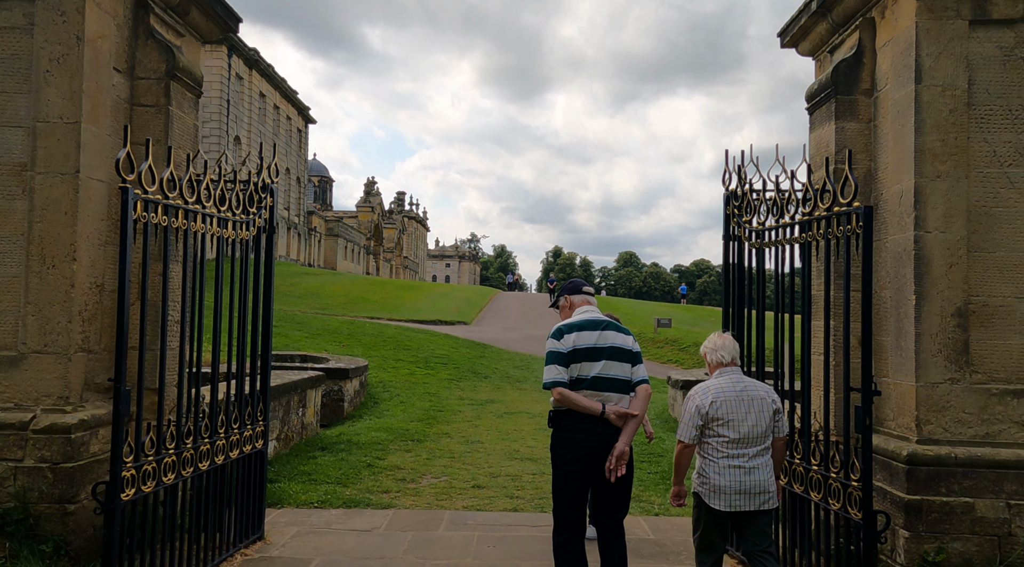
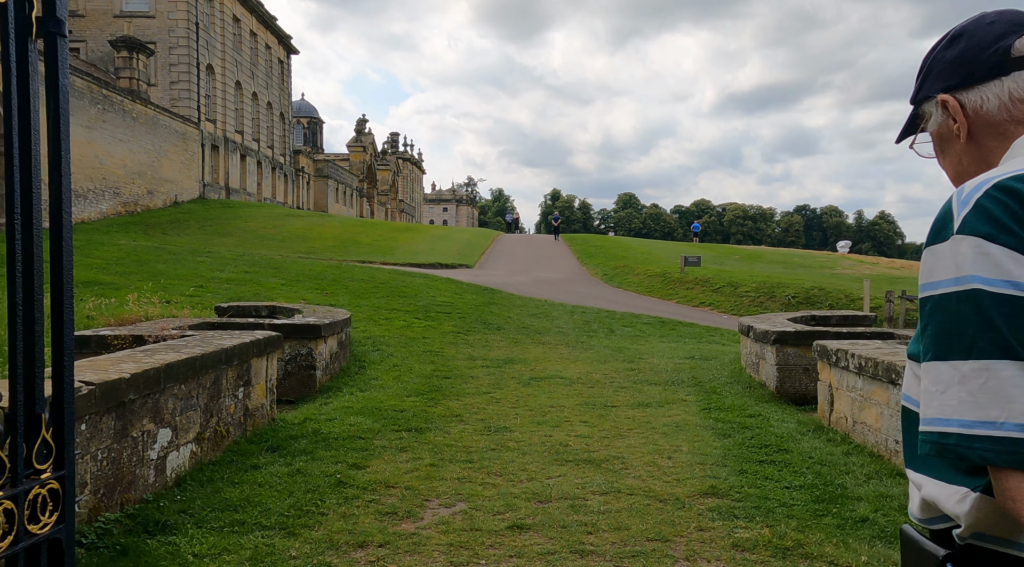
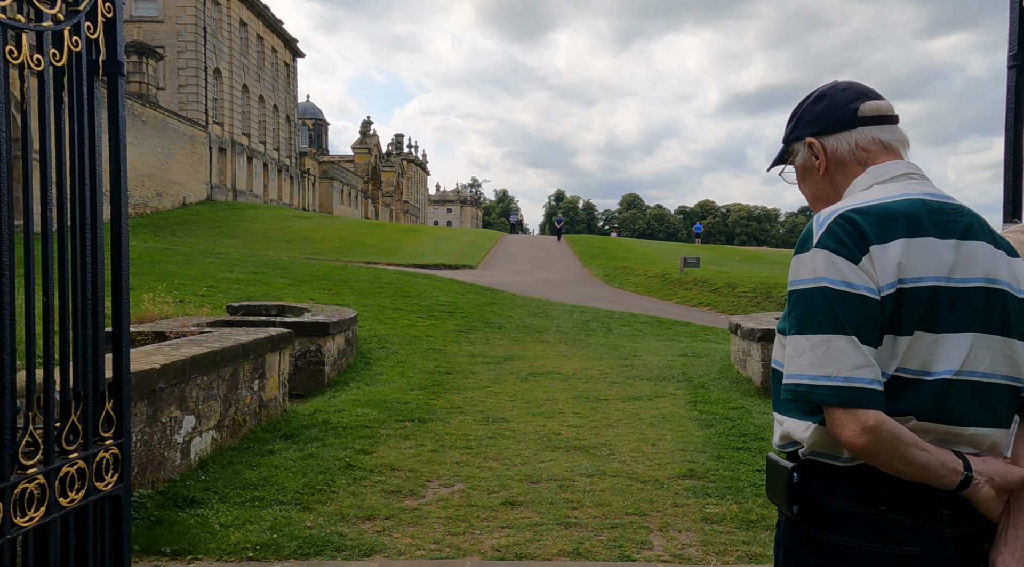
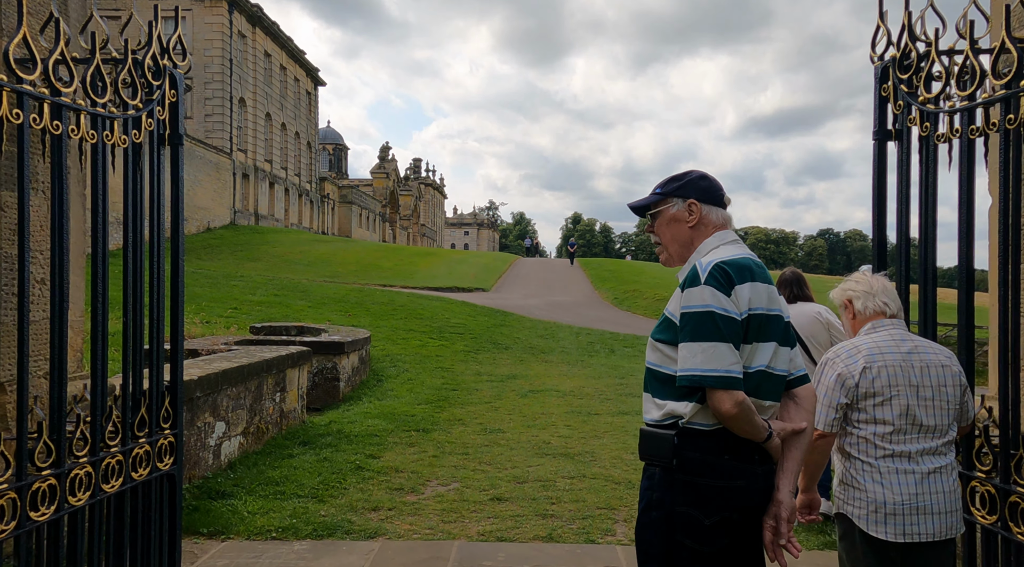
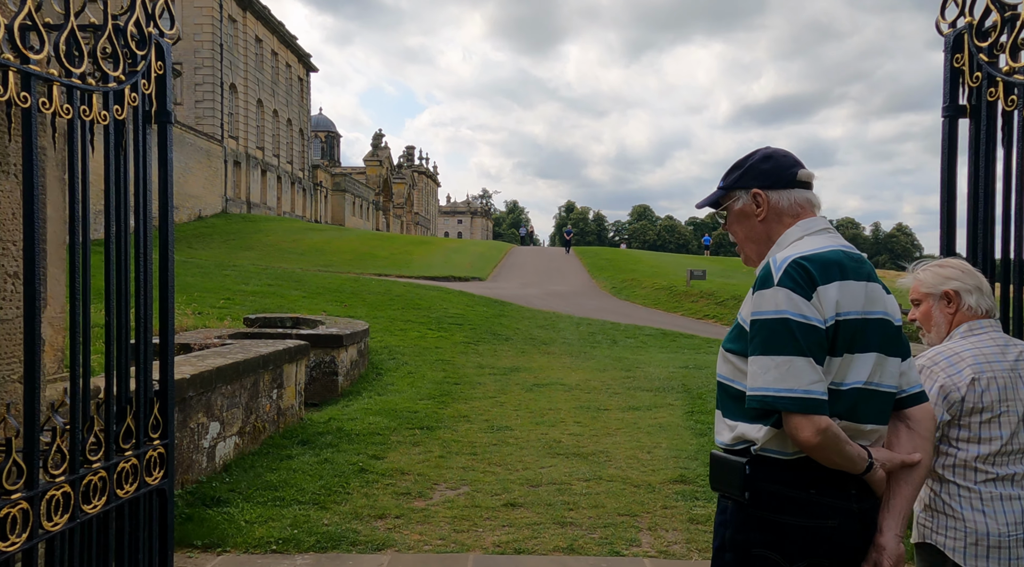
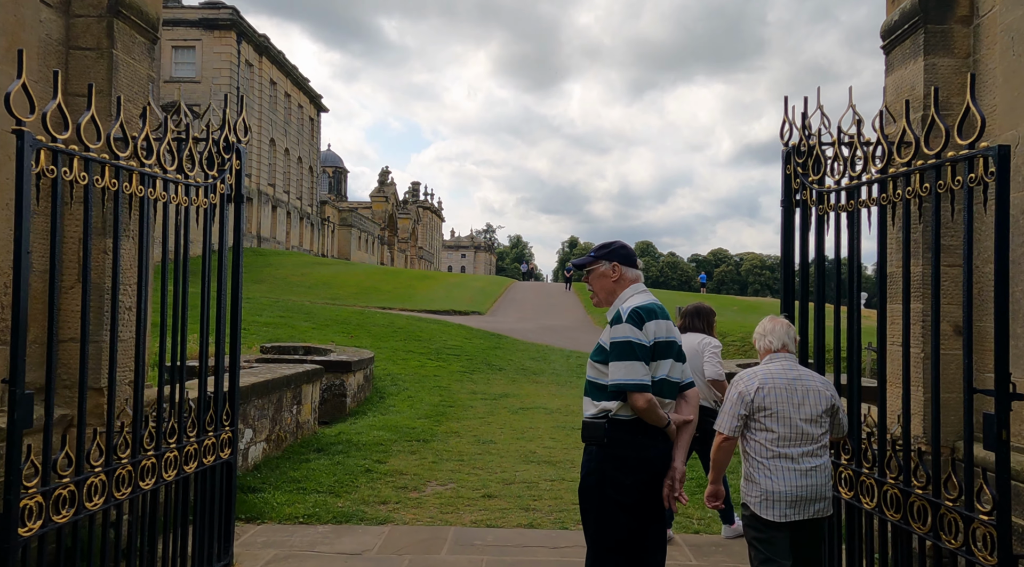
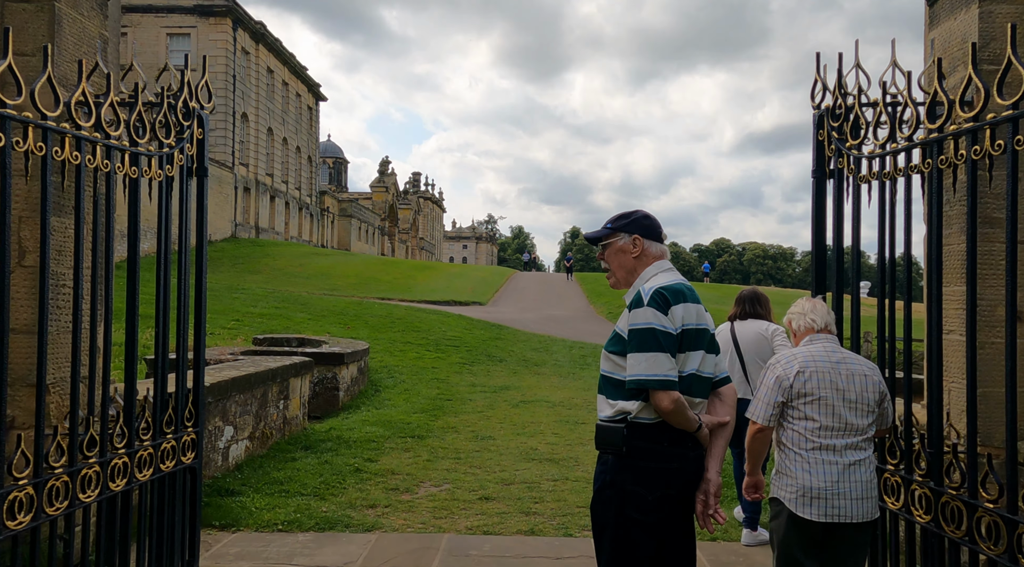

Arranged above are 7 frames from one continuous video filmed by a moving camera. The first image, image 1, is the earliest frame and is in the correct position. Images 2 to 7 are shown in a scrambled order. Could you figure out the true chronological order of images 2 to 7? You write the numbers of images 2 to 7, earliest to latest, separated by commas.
6, 7, 4, 5, 3, 2
